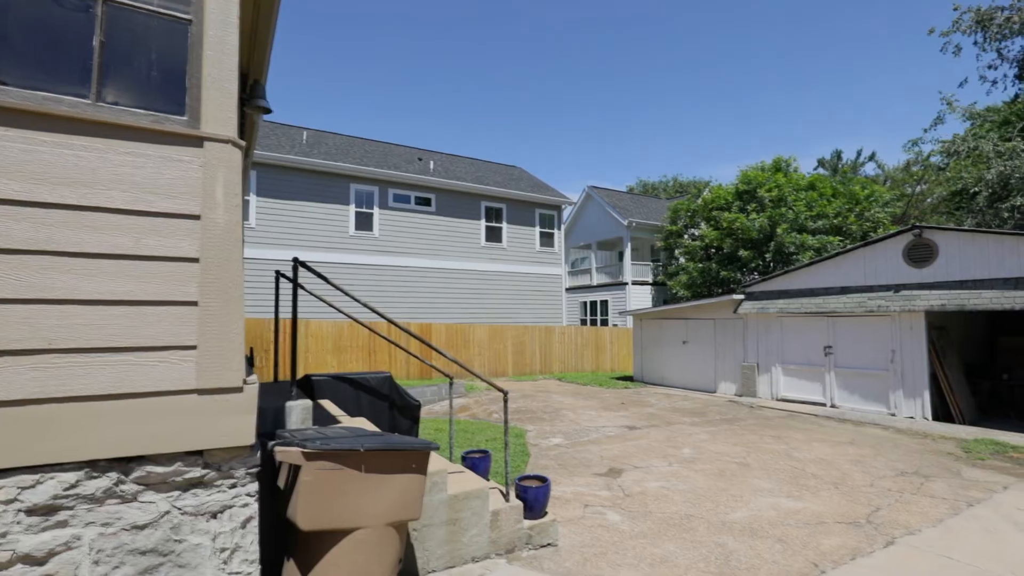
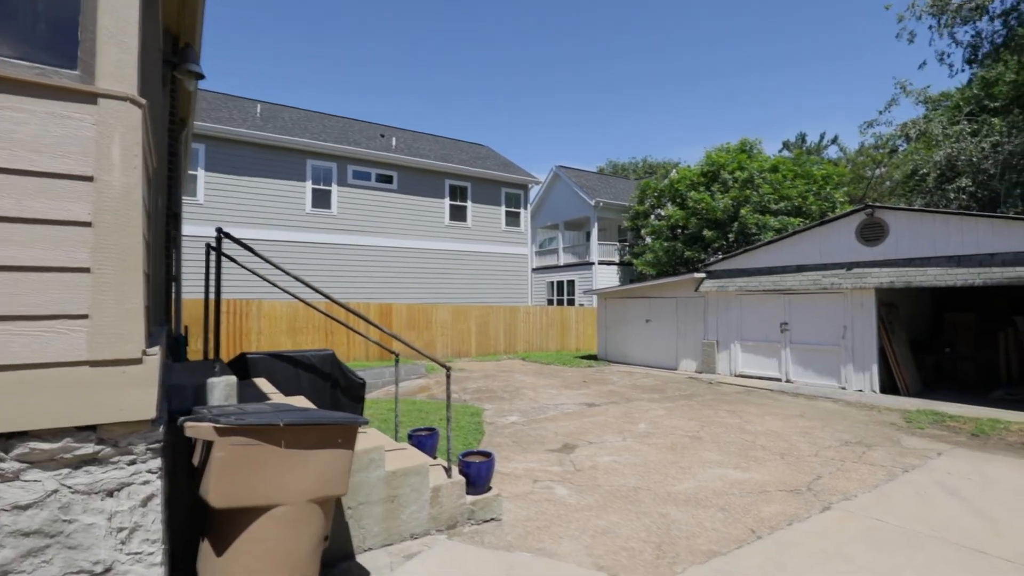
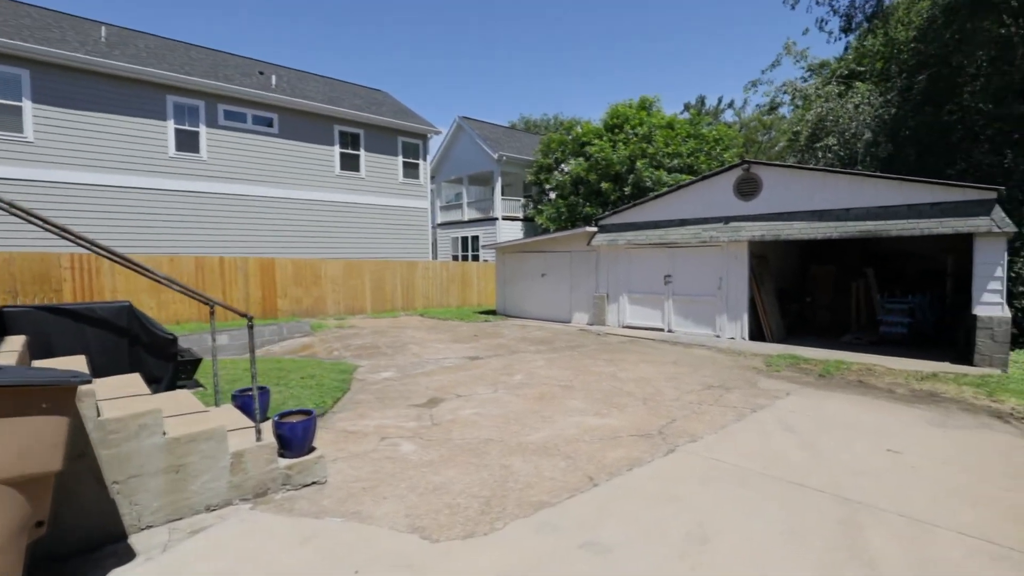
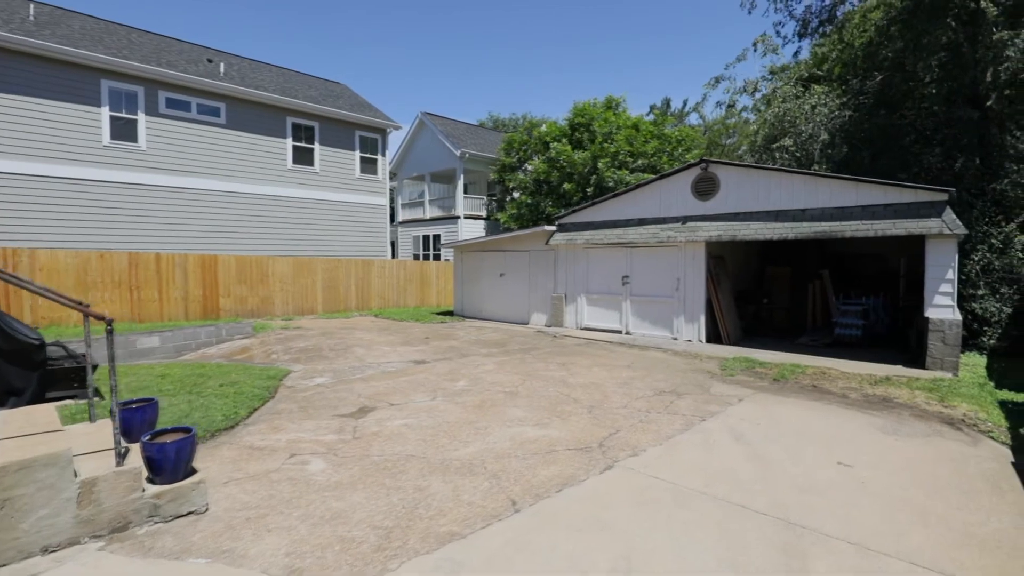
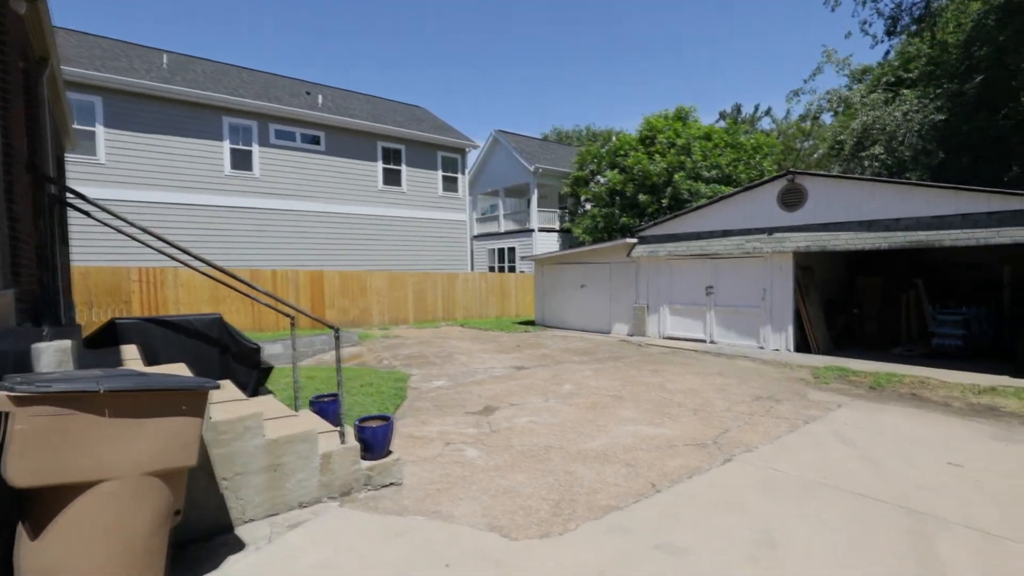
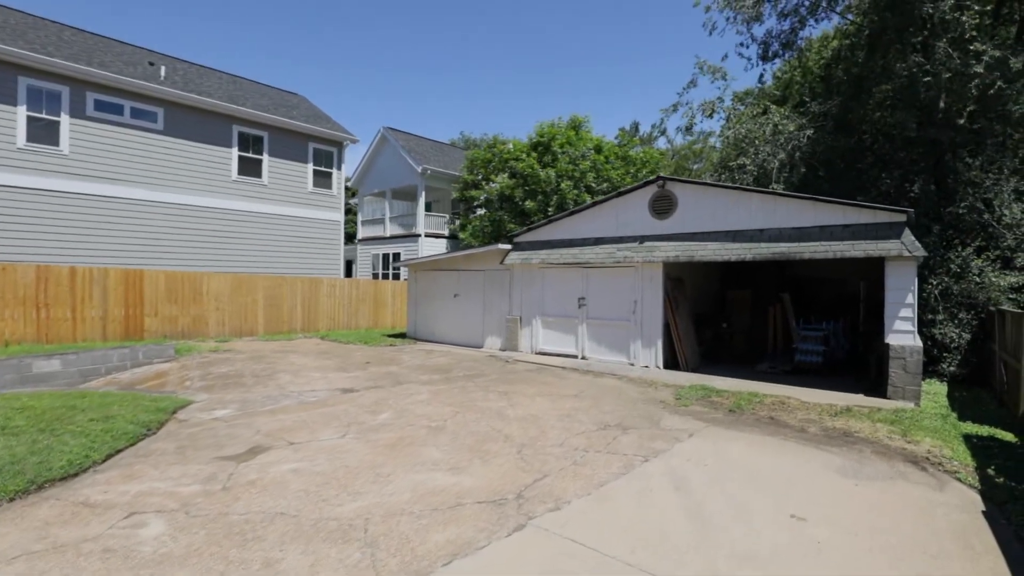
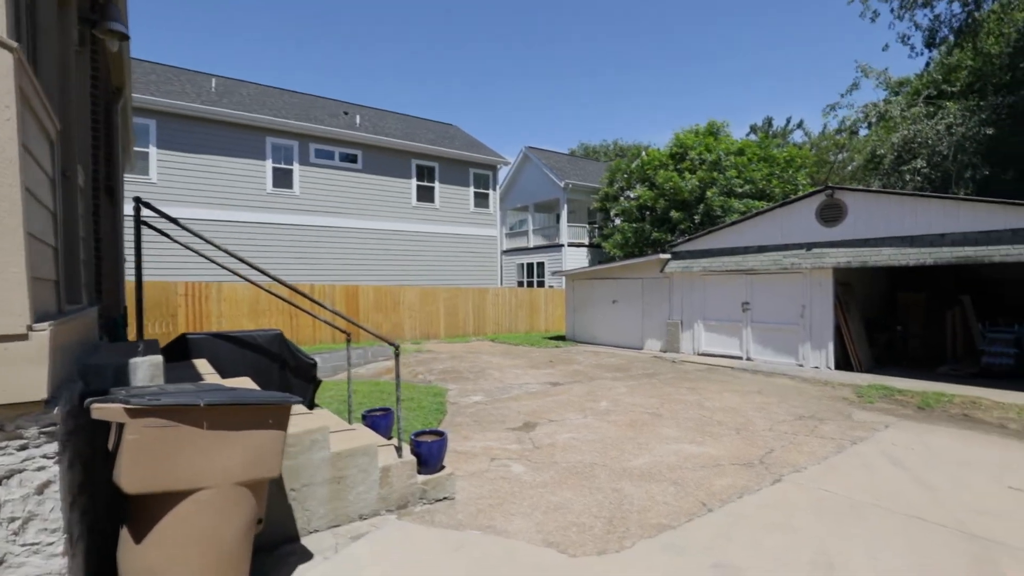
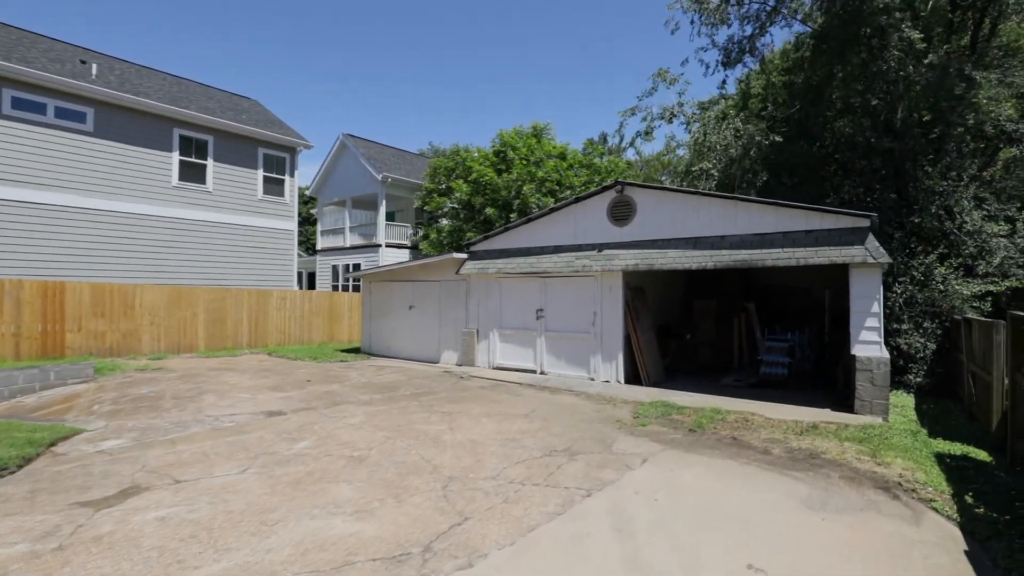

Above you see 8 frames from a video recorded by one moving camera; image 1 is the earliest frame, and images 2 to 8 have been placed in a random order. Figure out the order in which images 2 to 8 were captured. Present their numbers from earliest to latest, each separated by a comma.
2, 7, 5, 3, 4, 6, 8
